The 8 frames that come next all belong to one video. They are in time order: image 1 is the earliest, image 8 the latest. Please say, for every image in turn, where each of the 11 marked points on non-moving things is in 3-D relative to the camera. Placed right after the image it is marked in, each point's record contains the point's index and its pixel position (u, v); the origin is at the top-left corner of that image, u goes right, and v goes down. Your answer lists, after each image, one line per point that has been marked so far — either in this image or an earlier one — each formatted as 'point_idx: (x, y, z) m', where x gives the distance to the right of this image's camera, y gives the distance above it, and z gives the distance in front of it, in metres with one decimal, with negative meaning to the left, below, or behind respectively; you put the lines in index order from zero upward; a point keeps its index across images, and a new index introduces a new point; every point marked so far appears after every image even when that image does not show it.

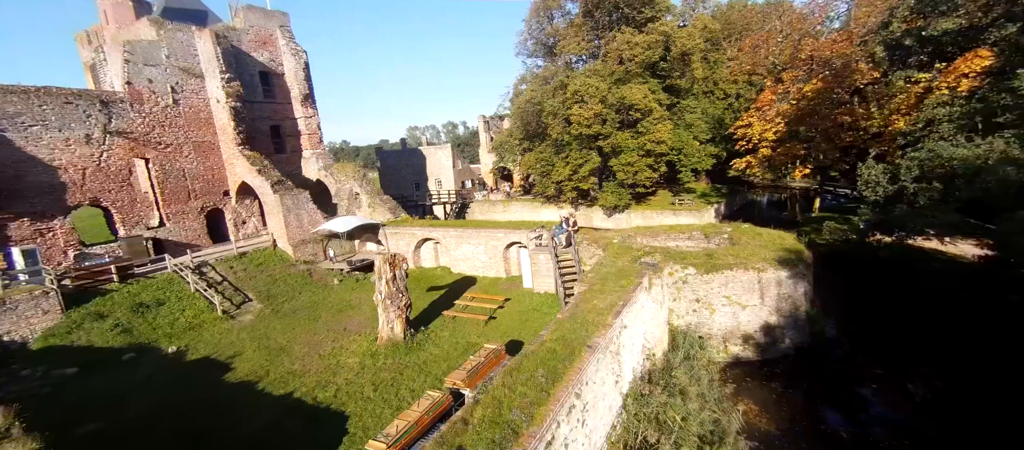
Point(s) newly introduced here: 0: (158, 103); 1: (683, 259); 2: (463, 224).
0: (-12.9, +4.5, +14.9) m
1: (+4.1, -0.8, +9.7) m
2: (-1.9, 0.0, +15.8) m
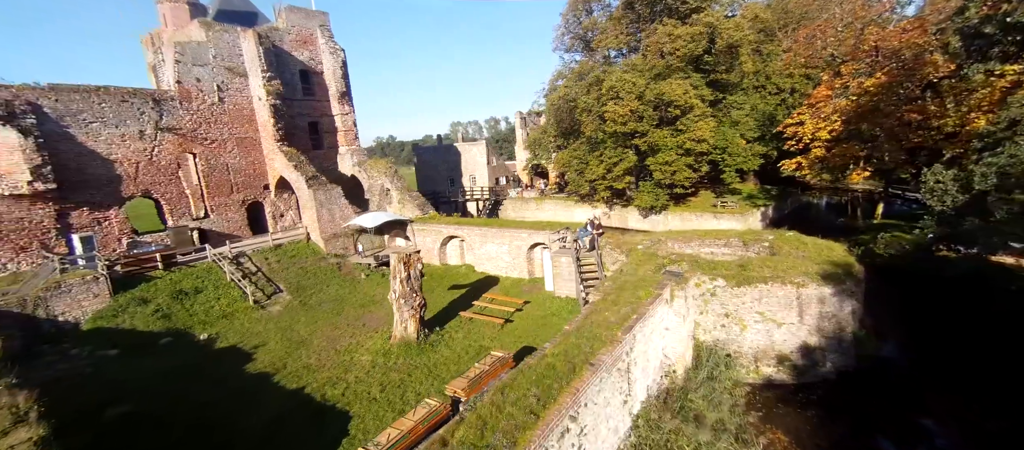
0: (-11.8, +4.9, +15.7) m
1: (+4.4, -1.0, +9.0) m
2: (-0.9, +0.1, +15.7) m
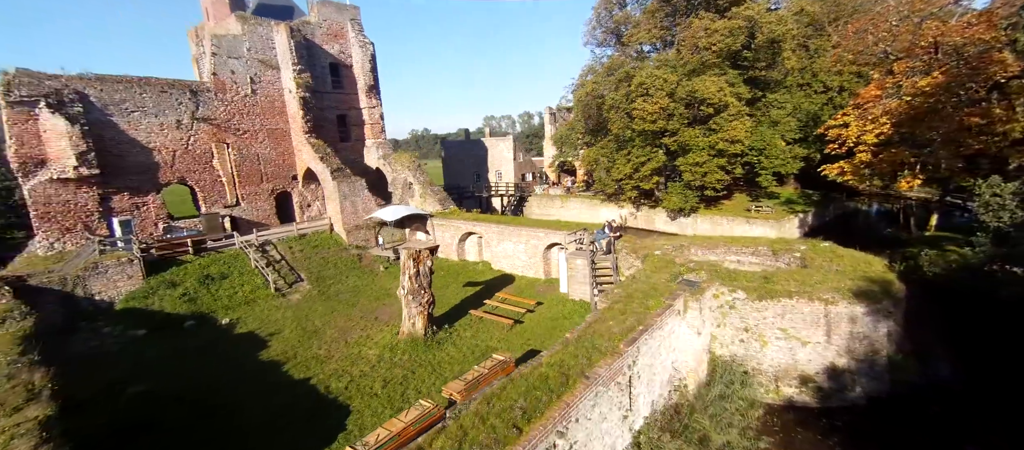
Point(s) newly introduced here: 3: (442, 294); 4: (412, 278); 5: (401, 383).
0: (-10.9, +5.3, +16.3) m
1: (+4.6, -1.1, +8.4) m
2: (-0.2, +0.2, +15.5) m
3: (-2.2, -2.2, +13.1) m
4: (-2.3, -1.2, +9.2) m
5: (-2.1, -3.1, +7.7) m
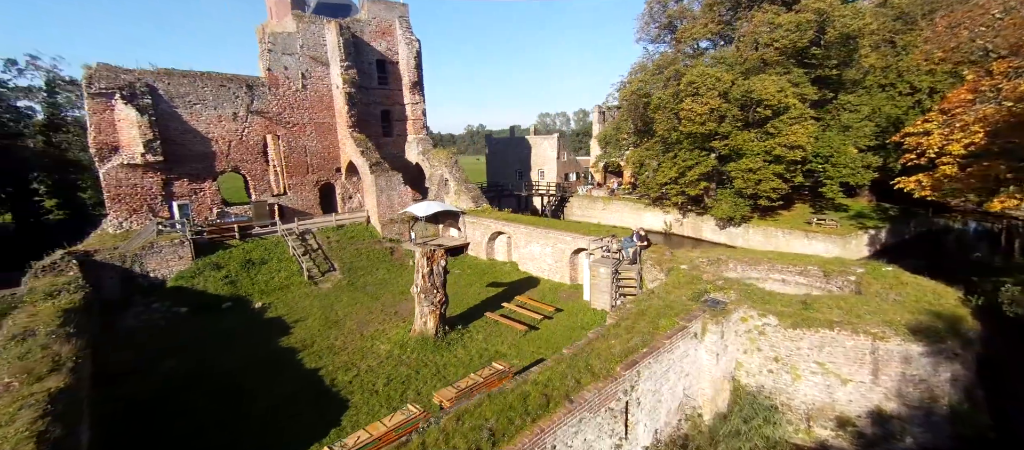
0: (-9.4, +5.8, +17.2) m
1: (+4.8, -1.5, +7.6) m
2: (+0.9, +0.1, +15.2) m
3: (-1.5, -2.2, +13.0) m
4: (-2.0, -1.2, +9.2) m
5: (-2.1, -3.1, +7.7) m
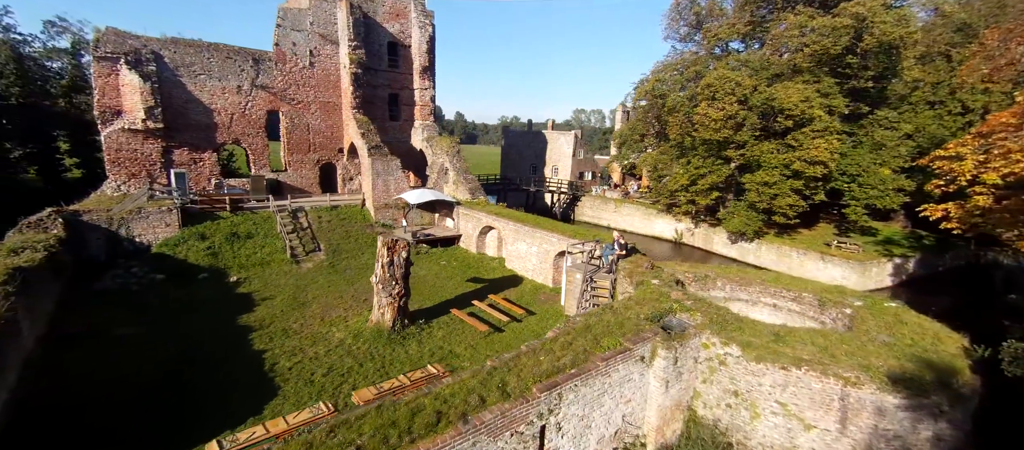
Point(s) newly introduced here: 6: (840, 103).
0: (-9.1, +6.8, +17.2) m
1: (+3.8, -1.8, +6.9) m
2: (+0.5, +0.2, +14.7) m
3: (-2.2, -1.9, +12.7) m
4: (-2.8, -0.9, +8.9) m
5: (-3.2, -2.8, +7.5) m
6: (+13.3, +5.0, +16.4) m
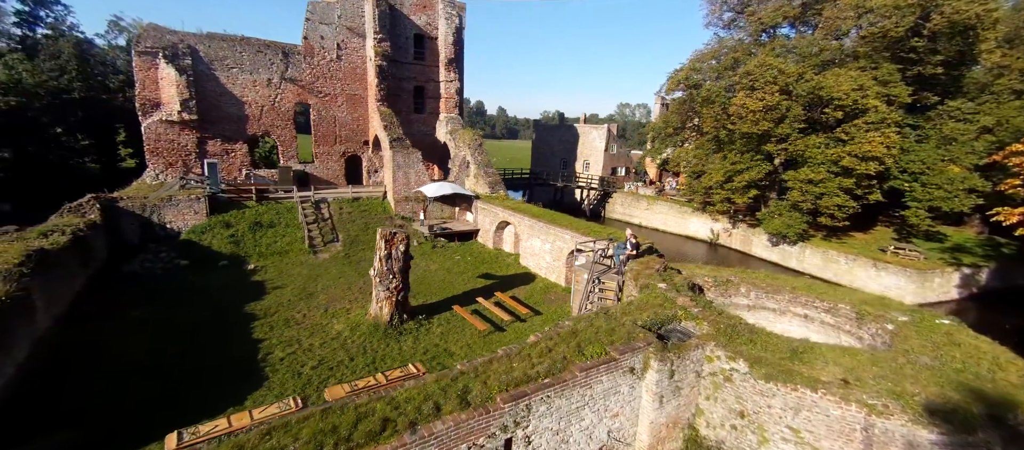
0: (-8.1, +7.2, +17.5) m
1: (+3.5, -1.8, +6.2) m
2: (+1.1, +0.4, +14.2) m
3: (-1.9, -1.7, +12.6) m
4: (-2.8, -0.8, +8.8) m
5: (-3.3, -2.6, +7.4) m
6: (+14.0, +4.8, +14.6) m
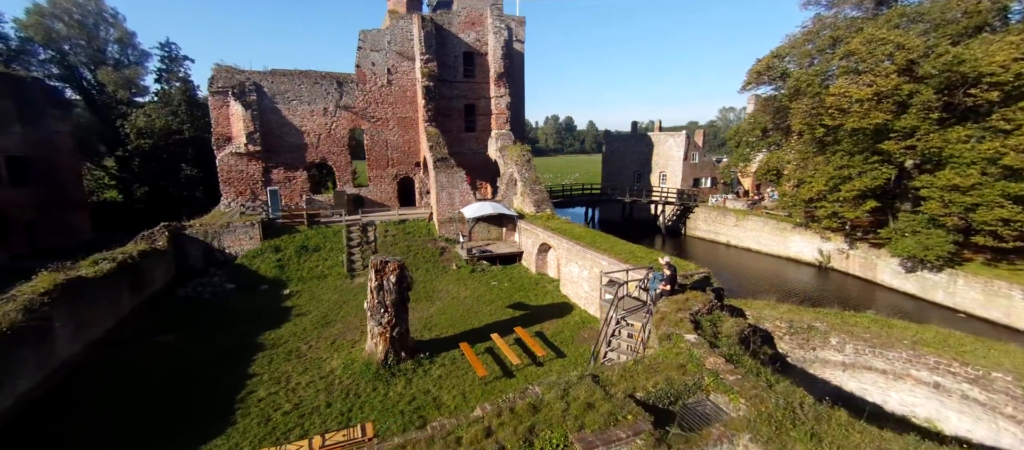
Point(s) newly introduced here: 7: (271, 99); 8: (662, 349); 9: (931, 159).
0: (-6.0, +6.2, +18.0) m
1: (+2.9, -2.2, +4.1) m
2: (+2.3, -0.3, +12.5) m
3: (-1.0, -2.4, +11.5) m
4: (-2.7, -1.3, +8.1) m
5: (-3.5, -3.2, +6.8) m
6: (+14.9, +4.3, +10.3) m
7: (-9.8, +5.0, +16.5) m
8: (+2.2, -1.8, +5.8) m
9: (+12.9, +2.0, +12.6) m
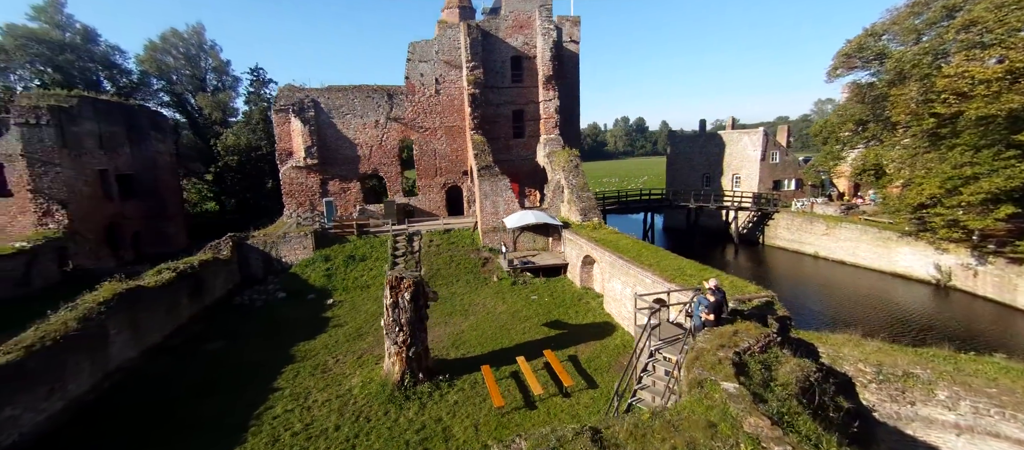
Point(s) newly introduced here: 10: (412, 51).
0: (-3.9, +5.8, +18.2) m
1: (+2.6, -2.4, +2.9) m
2: (+3.3, -0.7, +11.4) m
3: (0.0, -2.7, +10.9) m
4: (-2.3, -1.6, +7.8) m
5: (-3.3, -3.5, +6.6) m
6: (+15.5, +4.0, +7.1) m
7: (-7.9, +4.7, +17.3) m
8: (+2.2, -2.1, +4.8) m
9: (+13.9, +1.7, +9.6) m
10: (-4.4, +7.6, +17.9) m
